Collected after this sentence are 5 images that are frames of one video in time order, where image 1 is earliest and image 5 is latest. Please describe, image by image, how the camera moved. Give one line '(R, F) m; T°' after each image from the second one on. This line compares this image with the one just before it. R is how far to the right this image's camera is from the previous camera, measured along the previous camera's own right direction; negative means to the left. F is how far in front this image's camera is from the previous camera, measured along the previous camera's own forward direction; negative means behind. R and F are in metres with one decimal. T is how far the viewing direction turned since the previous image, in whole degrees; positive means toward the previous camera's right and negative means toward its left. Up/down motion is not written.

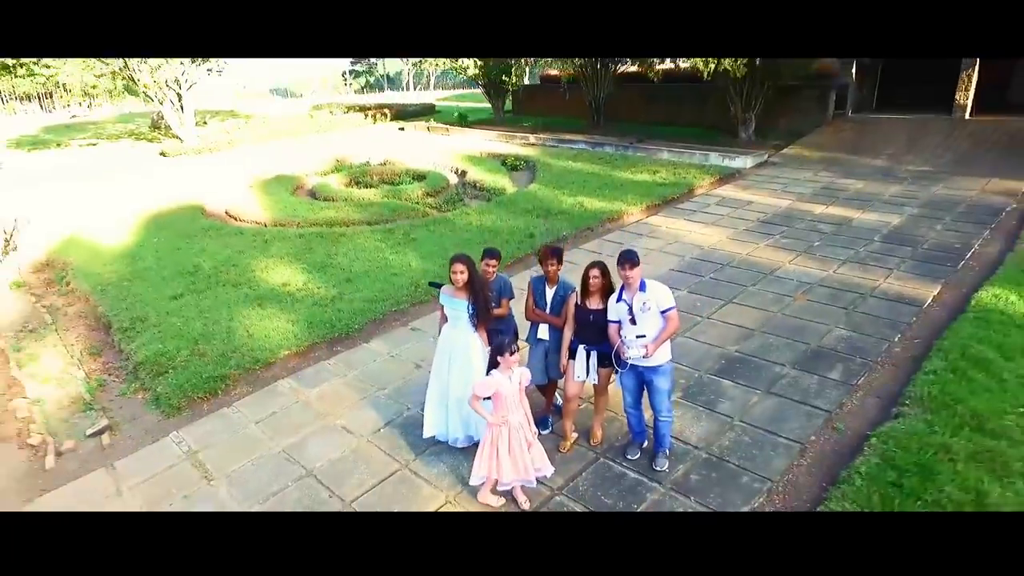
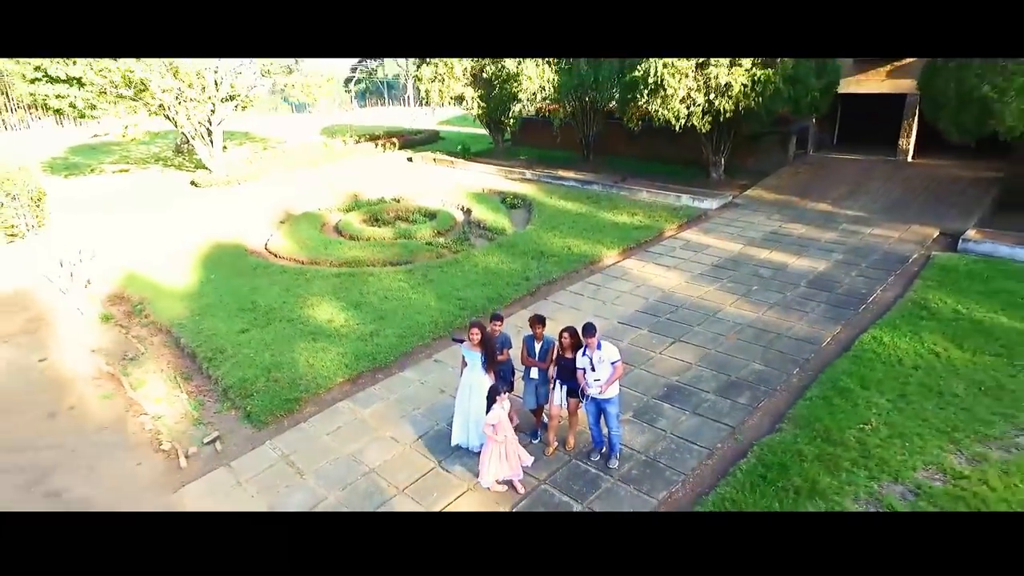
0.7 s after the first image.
(0.0, -1.3) m; 0°
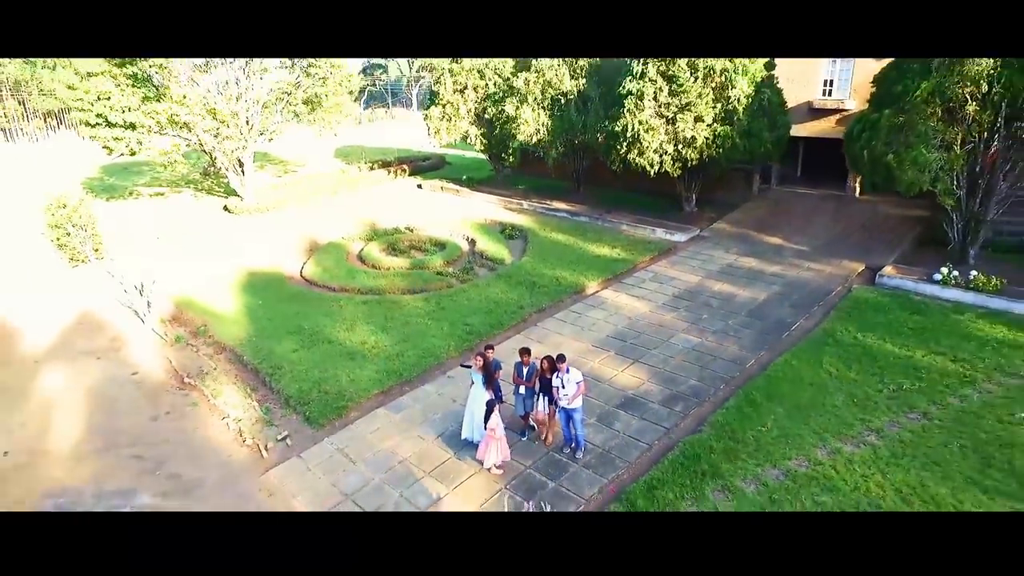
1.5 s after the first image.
(0.0, -1.5) m; 0°
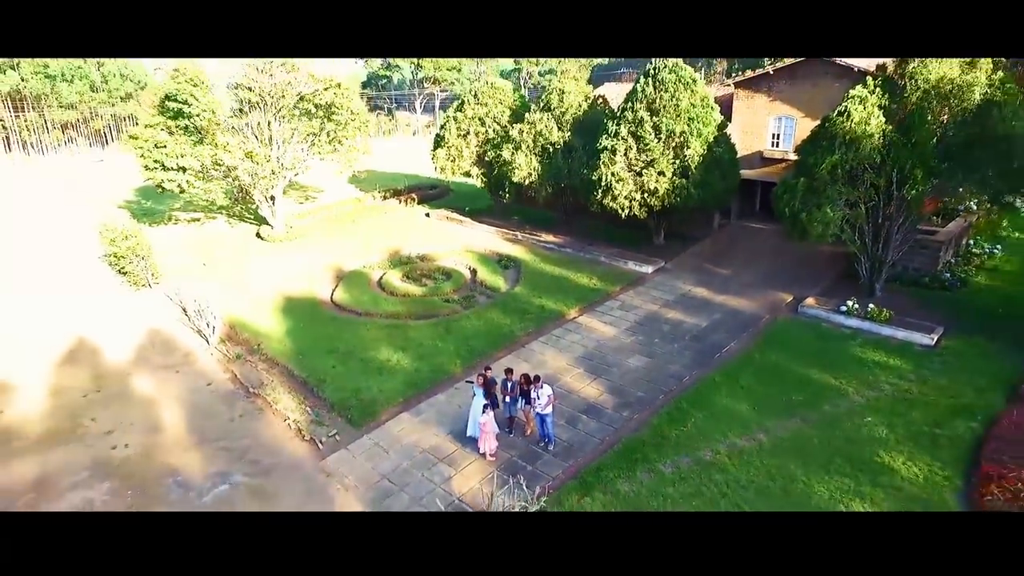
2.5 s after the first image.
(+0.1, -2.1) m; 0°
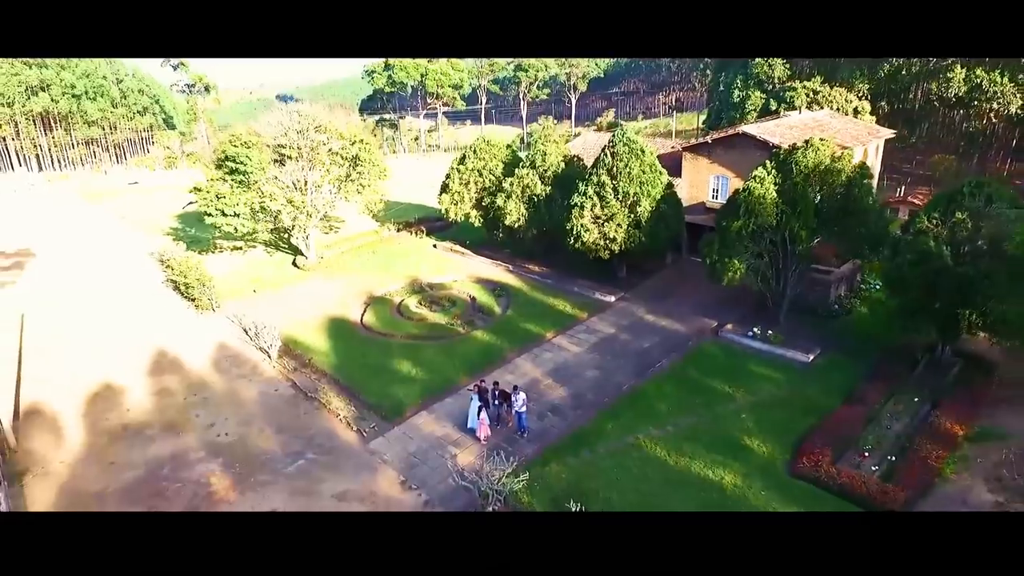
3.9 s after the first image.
(+0.1, -3.4) m; 0°
